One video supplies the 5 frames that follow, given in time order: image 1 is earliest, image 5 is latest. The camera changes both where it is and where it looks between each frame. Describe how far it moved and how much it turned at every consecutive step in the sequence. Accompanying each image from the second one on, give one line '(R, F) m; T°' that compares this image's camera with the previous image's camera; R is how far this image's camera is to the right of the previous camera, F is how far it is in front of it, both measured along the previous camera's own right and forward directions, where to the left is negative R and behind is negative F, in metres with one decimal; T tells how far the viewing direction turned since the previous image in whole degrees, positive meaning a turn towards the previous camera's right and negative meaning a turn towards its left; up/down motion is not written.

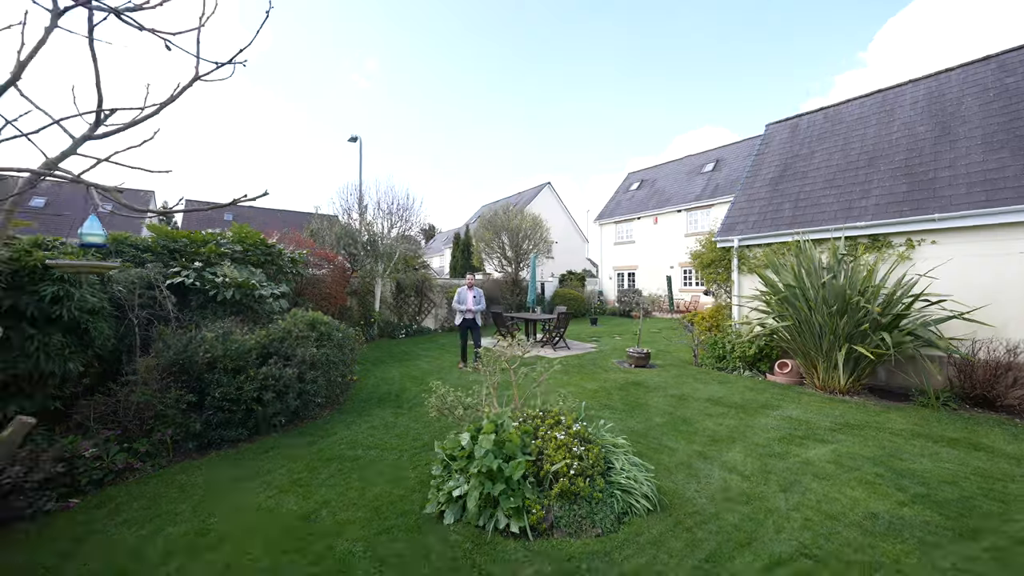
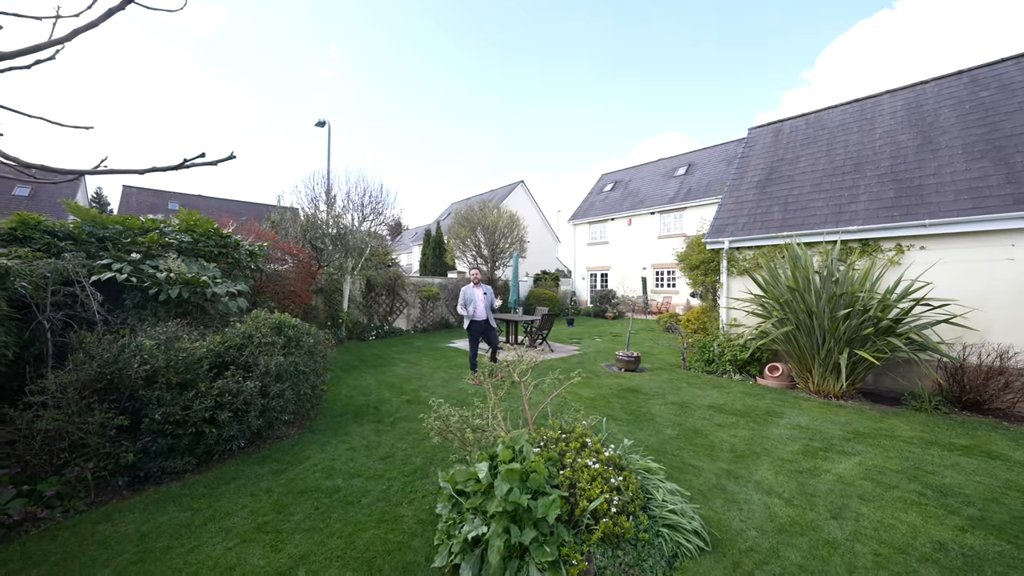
(-0.4, +0.5) m; +5°
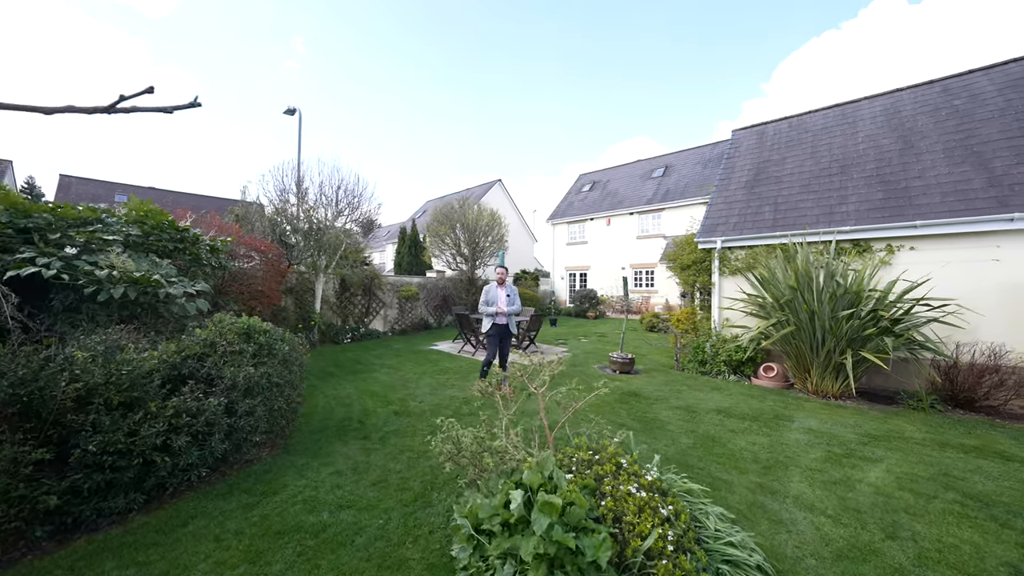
(-0.3, +0.4) m; +4°
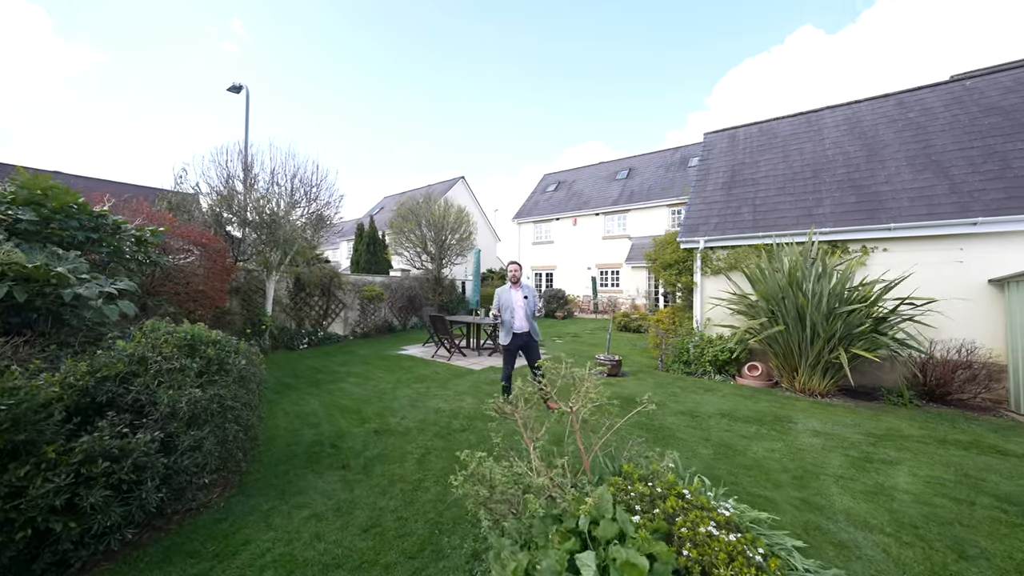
(-0.5, +0.5) m; +7°
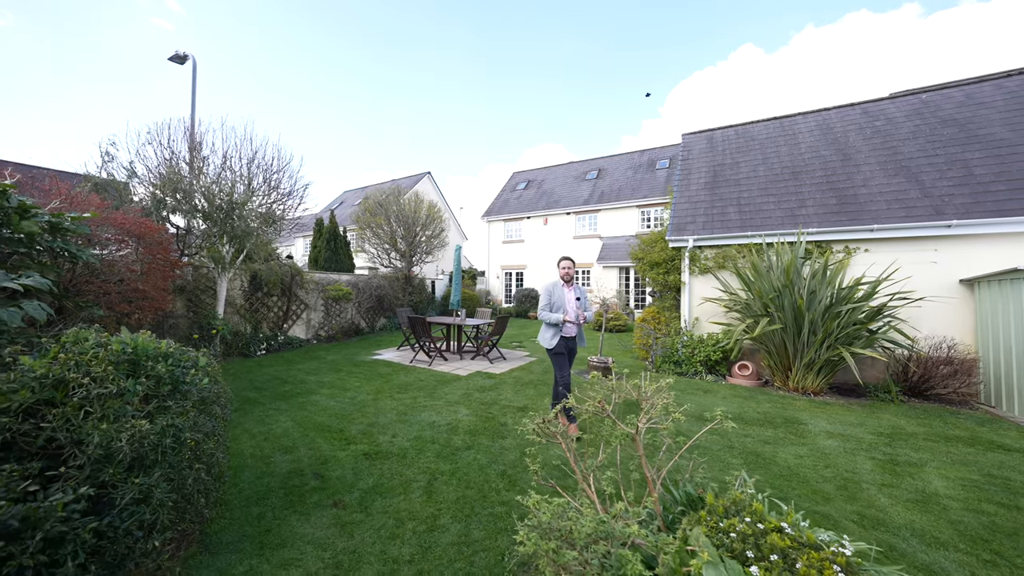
(-0.5, +0.4) m; +6°
